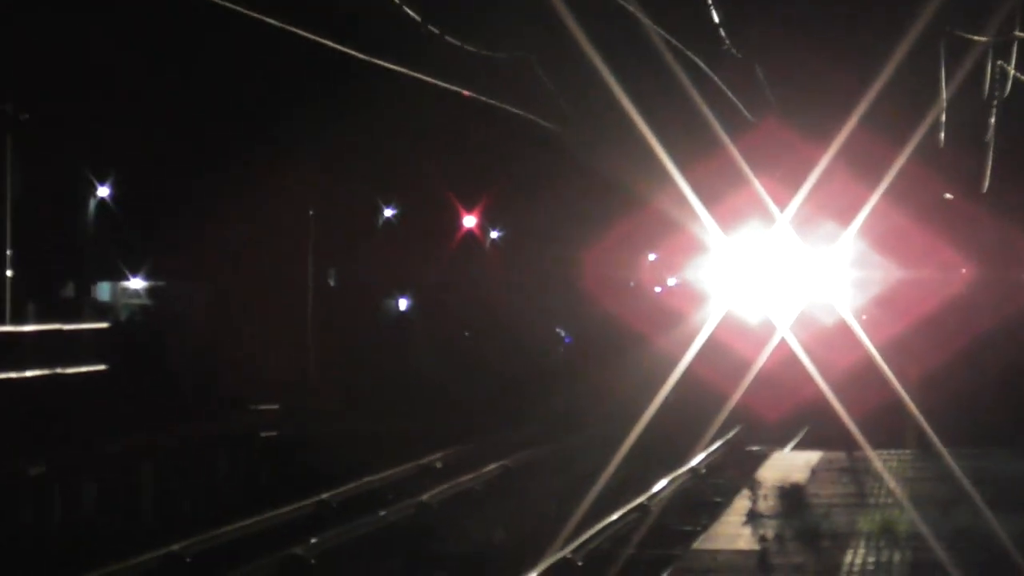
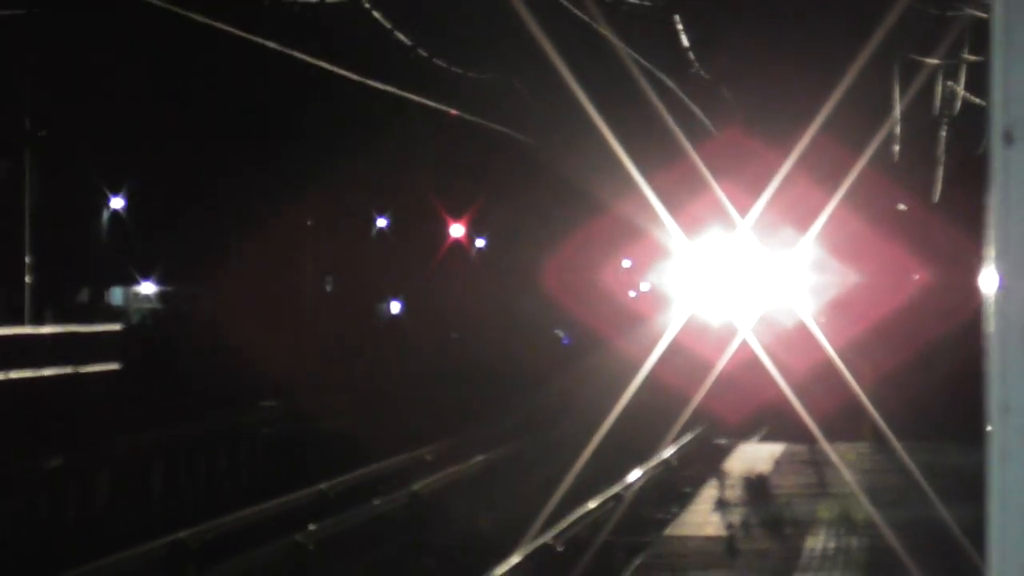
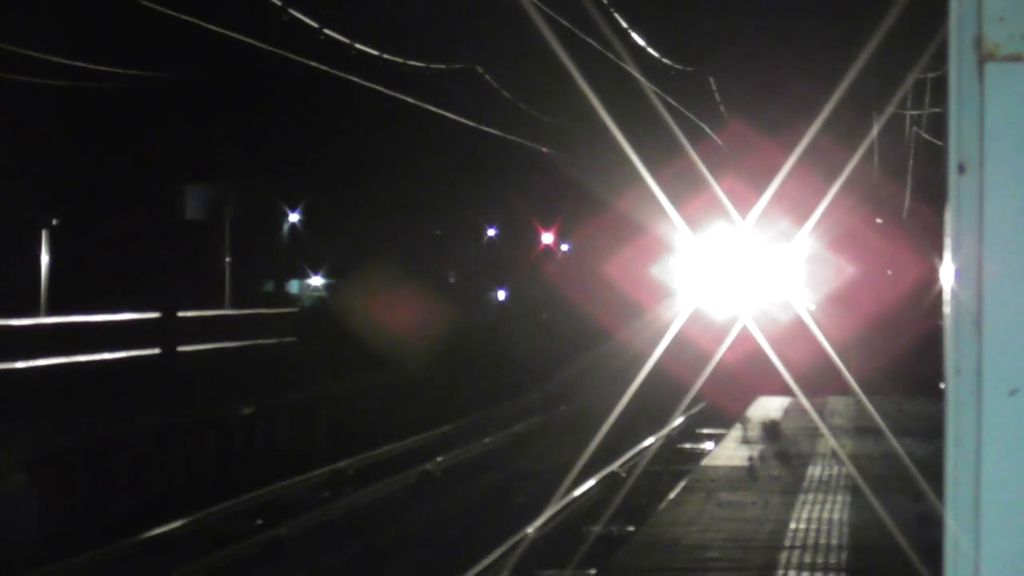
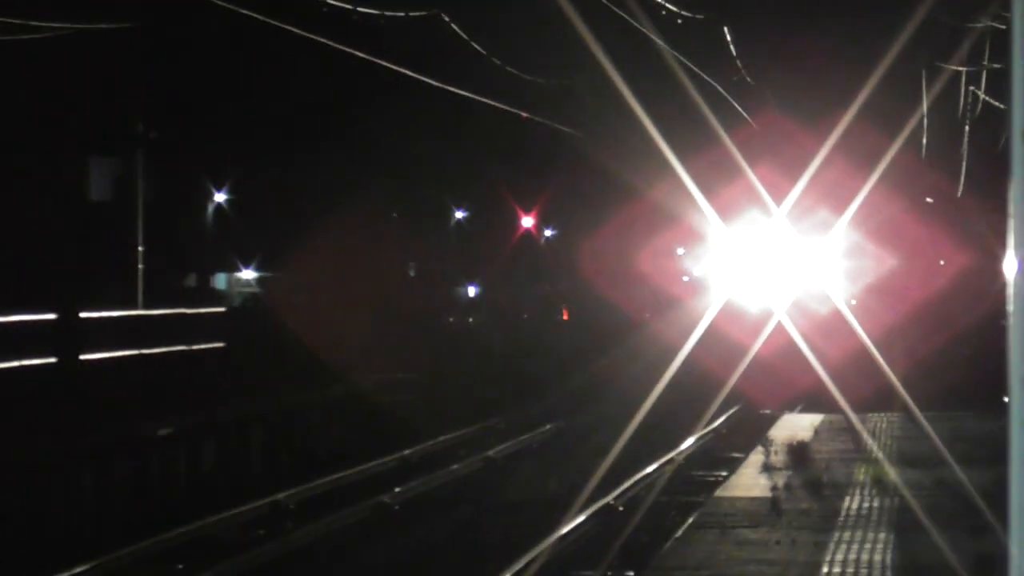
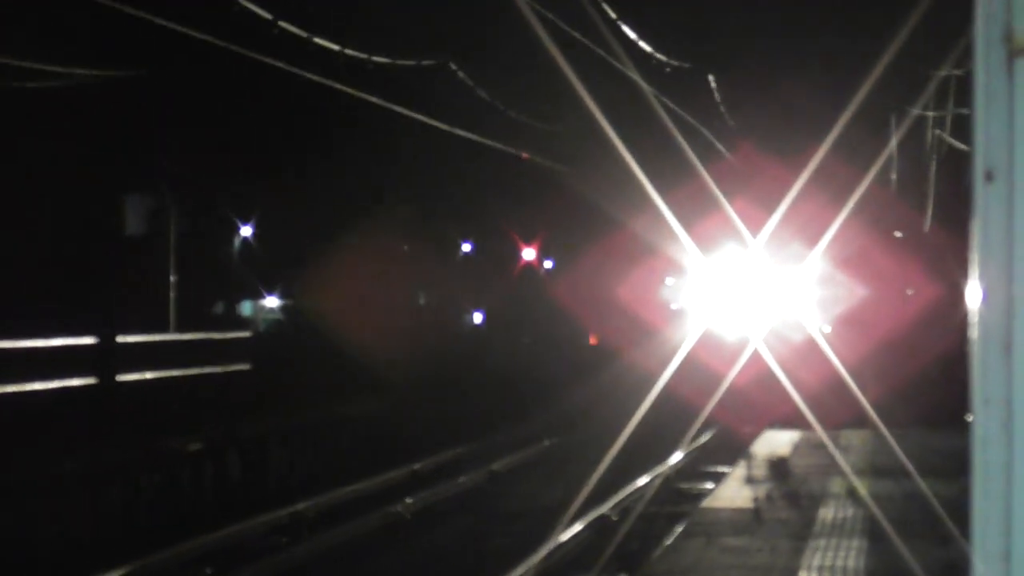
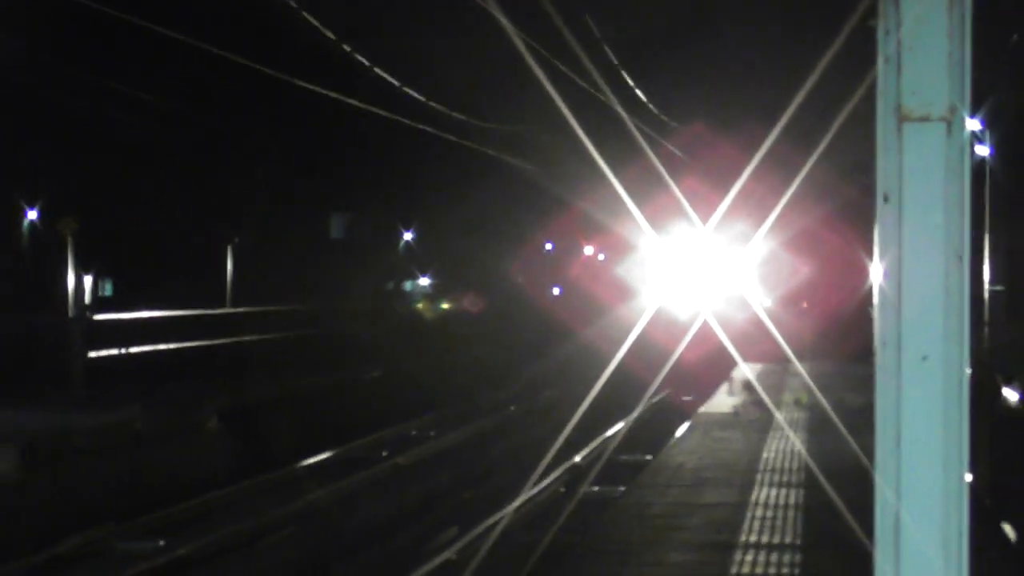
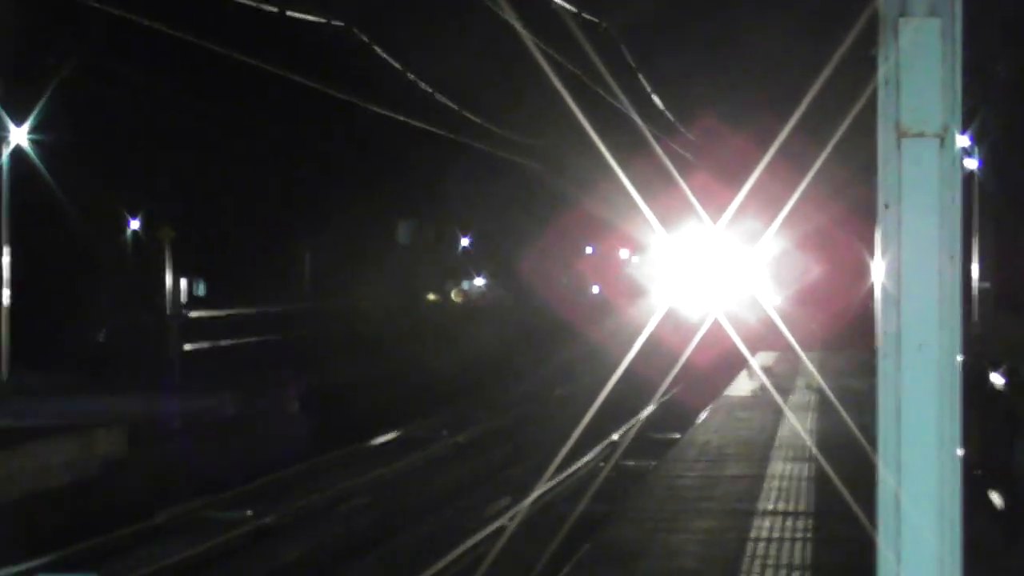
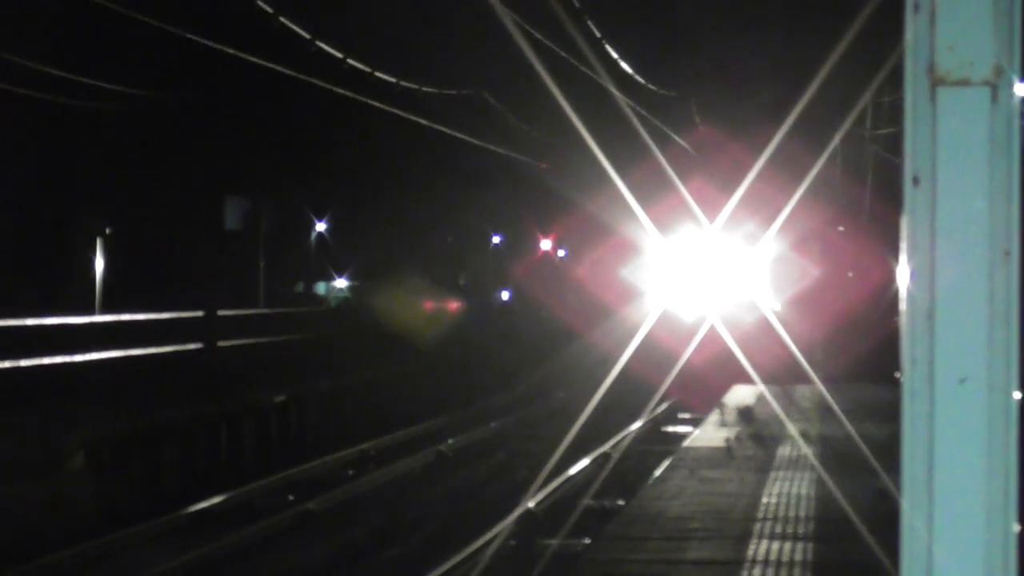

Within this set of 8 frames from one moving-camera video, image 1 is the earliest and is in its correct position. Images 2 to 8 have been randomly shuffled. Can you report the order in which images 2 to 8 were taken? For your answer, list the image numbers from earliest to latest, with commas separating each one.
2, 4, 5, 3, 8, 6, 7
